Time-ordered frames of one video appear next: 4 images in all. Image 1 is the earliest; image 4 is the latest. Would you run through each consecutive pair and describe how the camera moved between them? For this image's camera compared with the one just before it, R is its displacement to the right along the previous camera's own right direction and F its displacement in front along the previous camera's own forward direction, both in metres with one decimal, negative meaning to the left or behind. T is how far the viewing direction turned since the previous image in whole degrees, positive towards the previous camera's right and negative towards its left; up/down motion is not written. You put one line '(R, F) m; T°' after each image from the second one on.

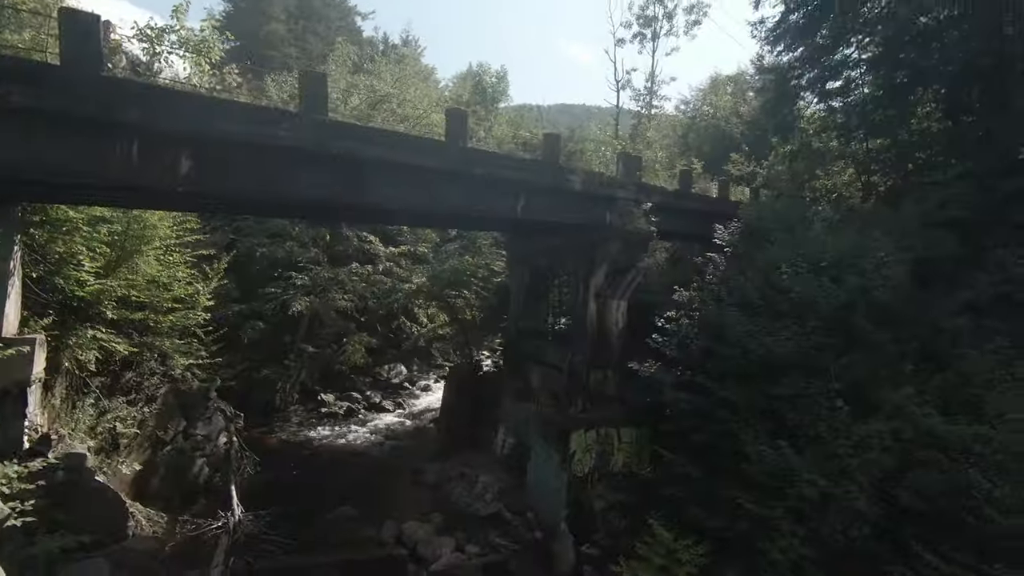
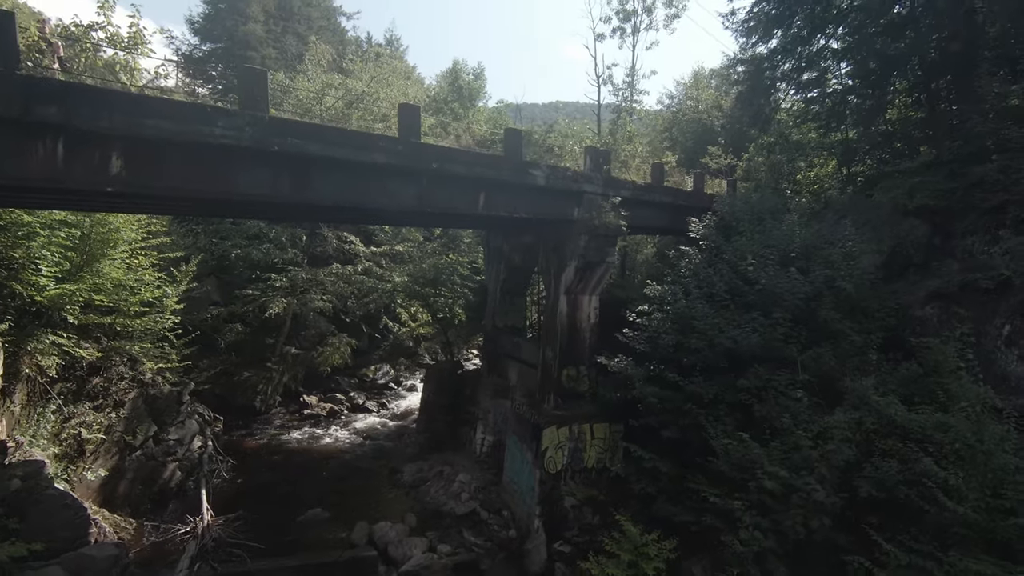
(+0.7, +0.1) m; 0°
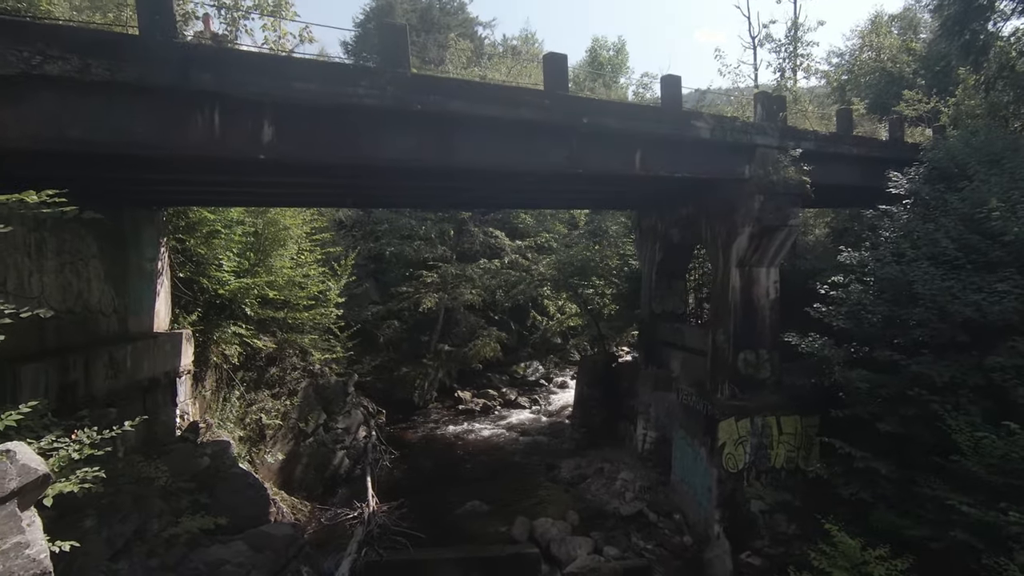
(-0.4, +1.0) m; -14°
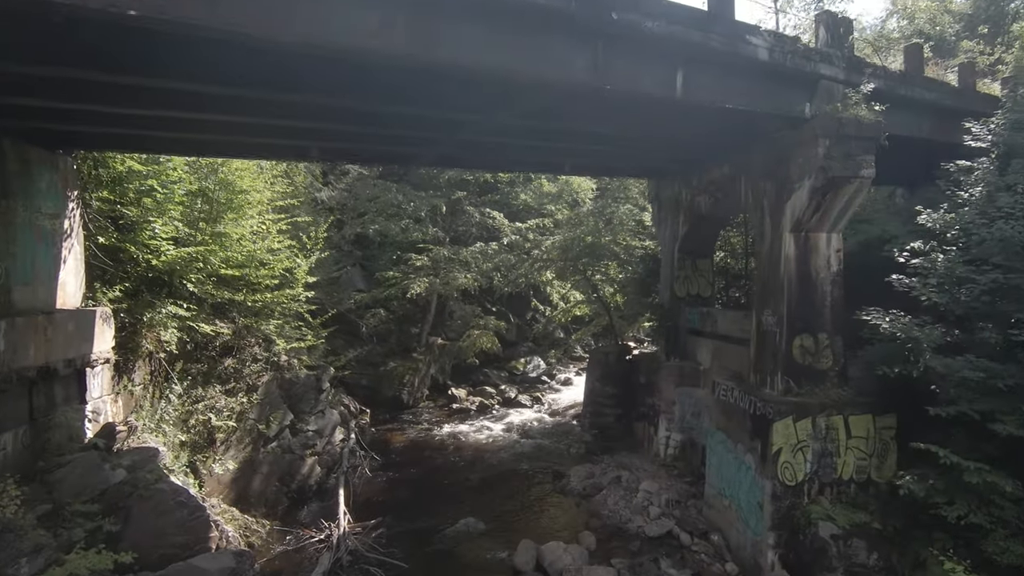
(-0.1, +2.2) m; 0°
